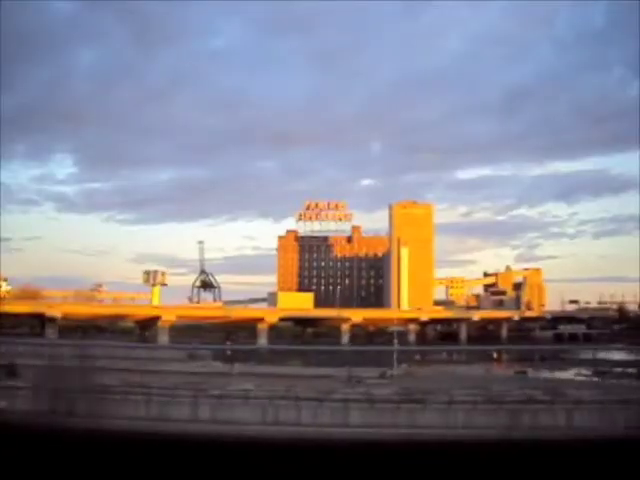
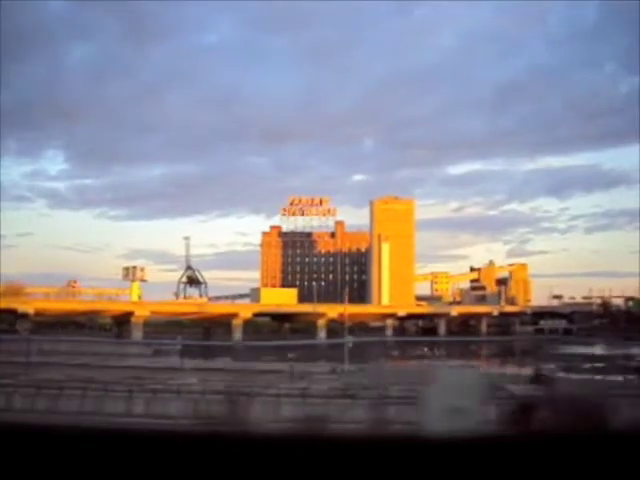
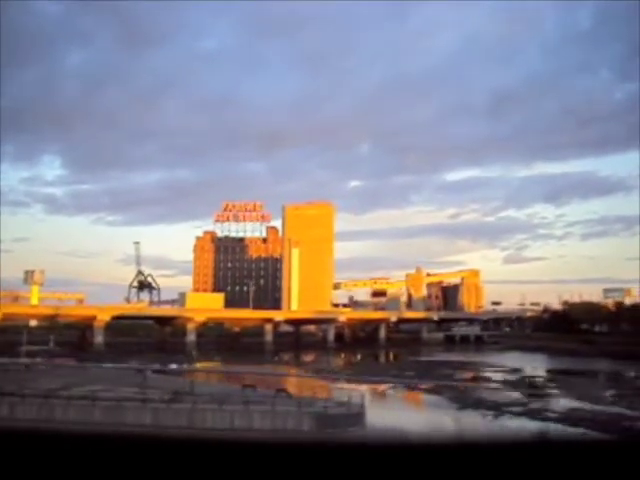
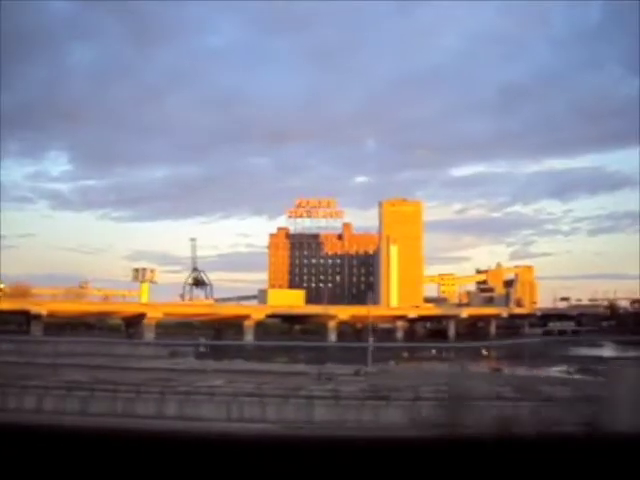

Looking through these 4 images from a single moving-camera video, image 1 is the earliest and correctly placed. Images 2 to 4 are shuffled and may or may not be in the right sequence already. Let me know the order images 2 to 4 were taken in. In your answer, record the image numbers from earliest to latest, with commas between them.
4, 2, 3
